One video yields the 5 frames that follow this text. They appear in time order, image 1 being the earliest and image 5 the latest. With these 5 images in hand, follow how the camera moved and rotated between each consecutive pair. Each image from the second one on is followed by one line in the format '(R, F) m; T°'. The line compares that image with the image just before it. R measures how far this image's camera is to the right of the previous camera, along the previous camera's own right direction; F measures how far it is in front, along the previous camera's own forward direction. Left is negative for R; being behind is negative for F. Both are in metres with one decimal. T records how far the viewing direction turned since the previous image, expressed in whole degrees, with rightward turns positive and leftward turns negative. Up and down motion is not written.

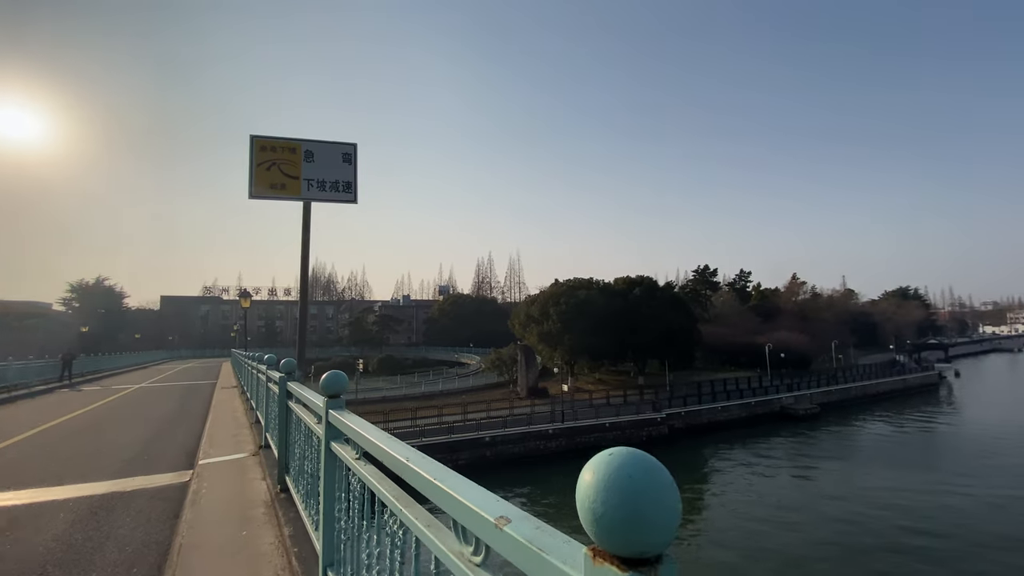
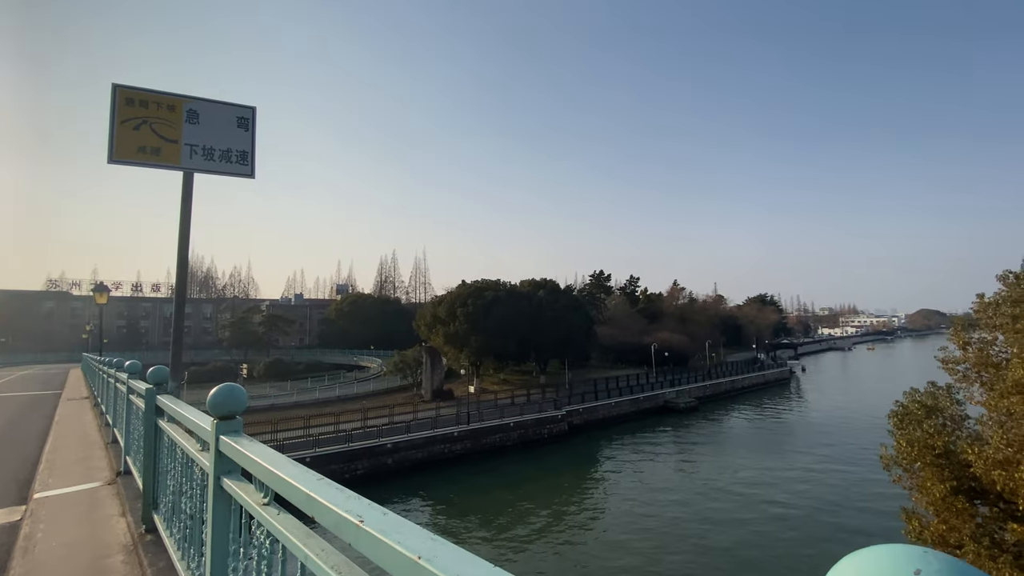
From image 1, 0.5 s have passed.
(-0.1, +0.2) m; +11°
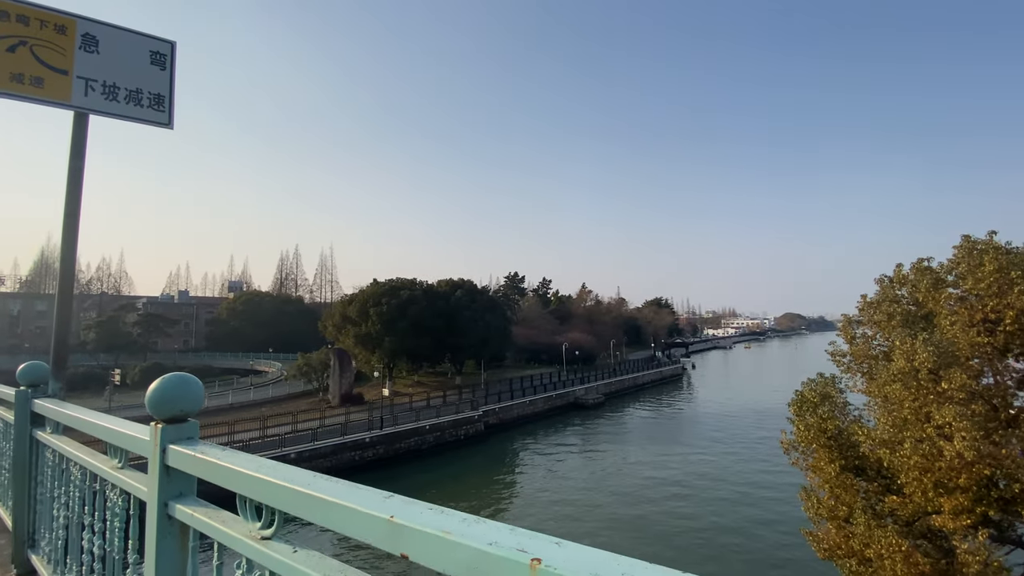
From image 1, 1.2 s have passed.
(-0.2, +0.2) m; +11°
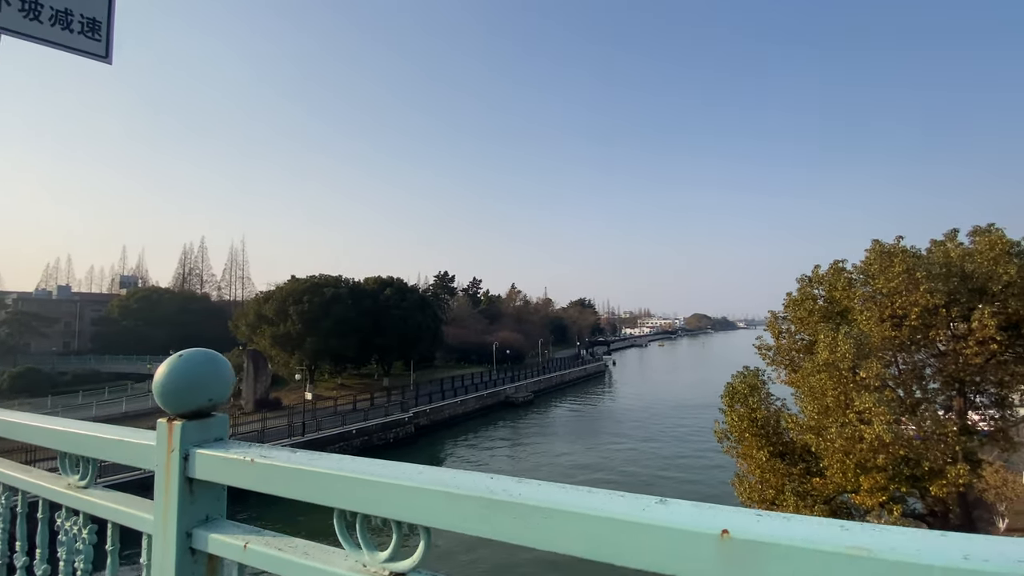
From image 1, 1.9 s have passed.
(-0.3, +0.2) m; +9°
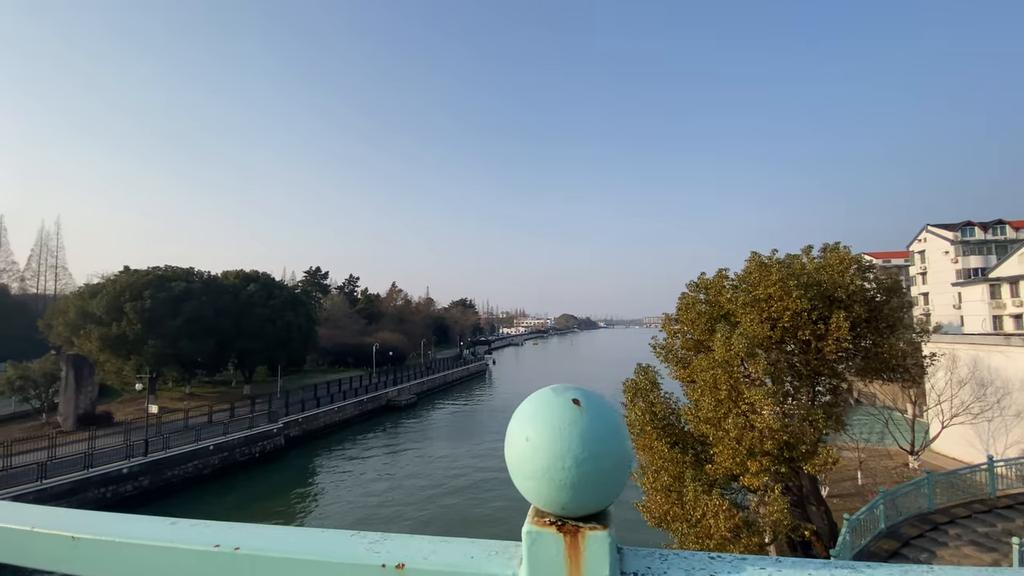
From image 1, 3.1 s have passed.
(-0.5, +0.2) m; +15°
